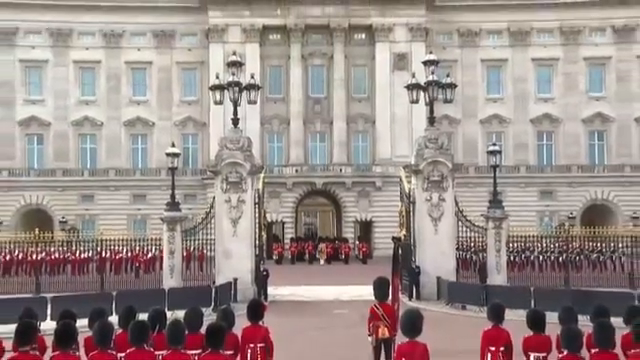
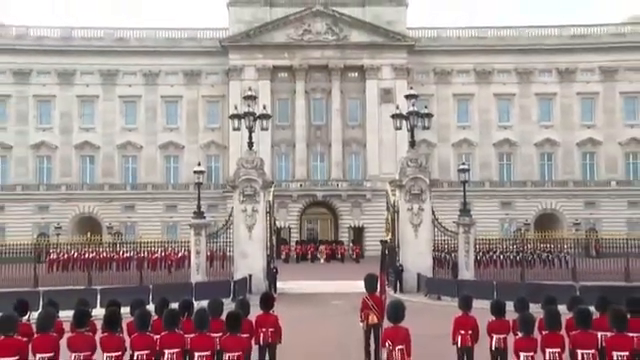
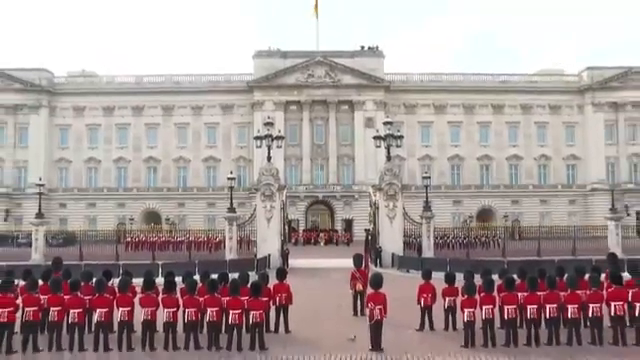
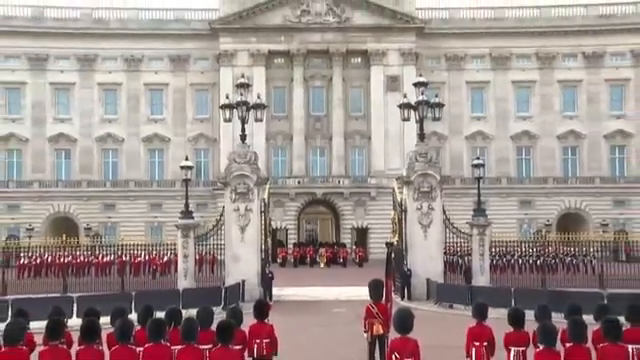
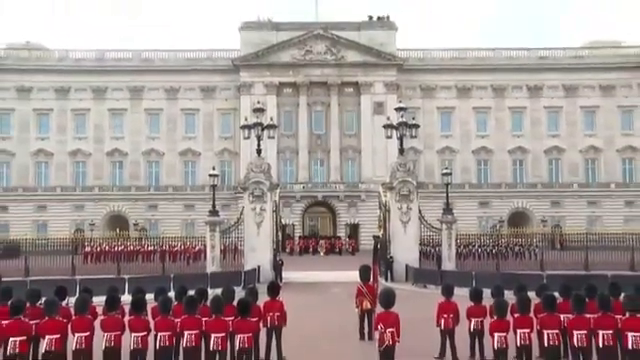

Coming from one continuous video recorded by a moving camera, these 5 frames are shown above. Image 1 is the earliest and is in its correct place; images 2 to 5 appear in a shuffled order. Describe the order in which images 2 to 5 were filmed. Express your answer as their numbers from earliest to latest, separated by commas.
4, 2, 5, 3
